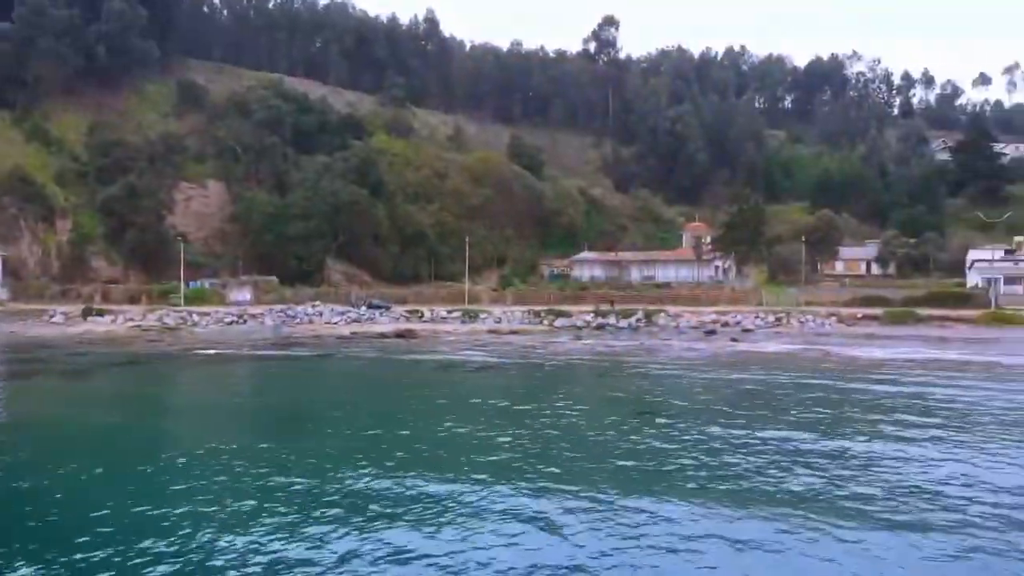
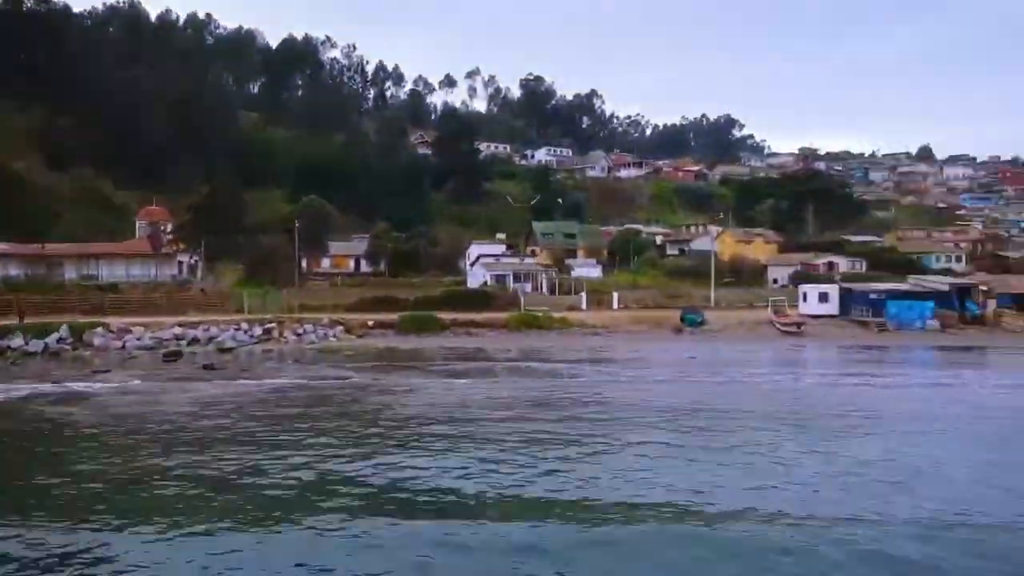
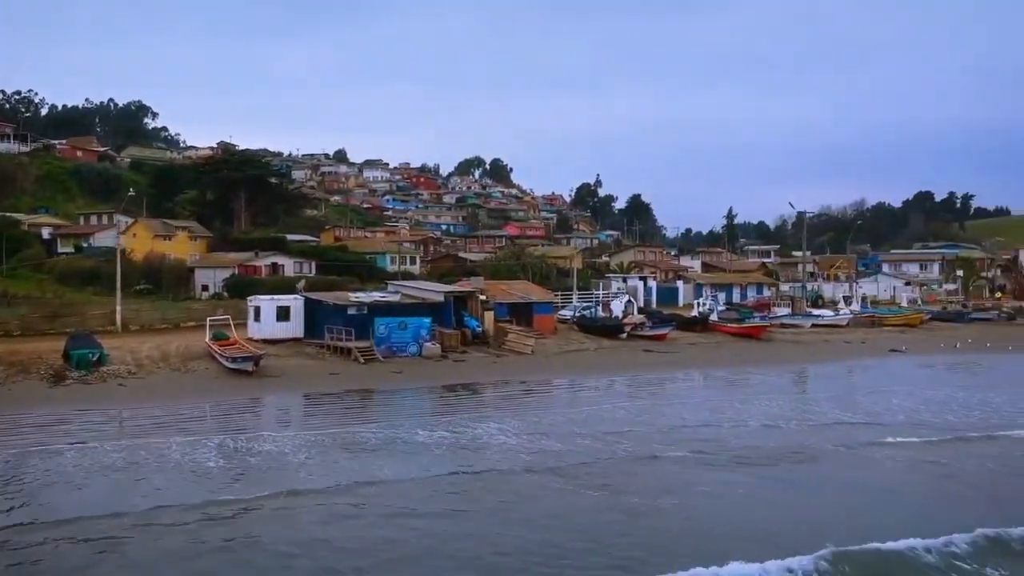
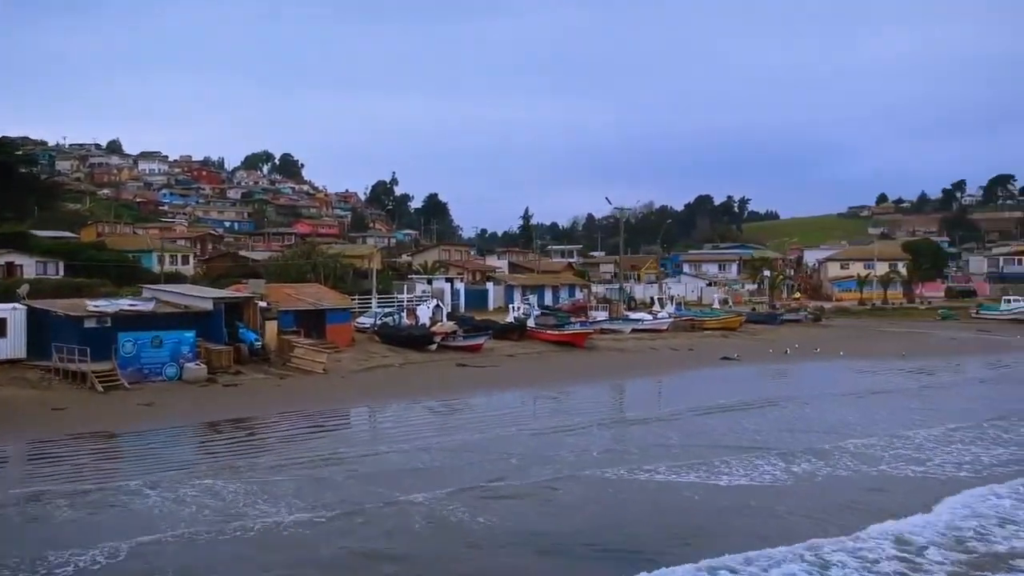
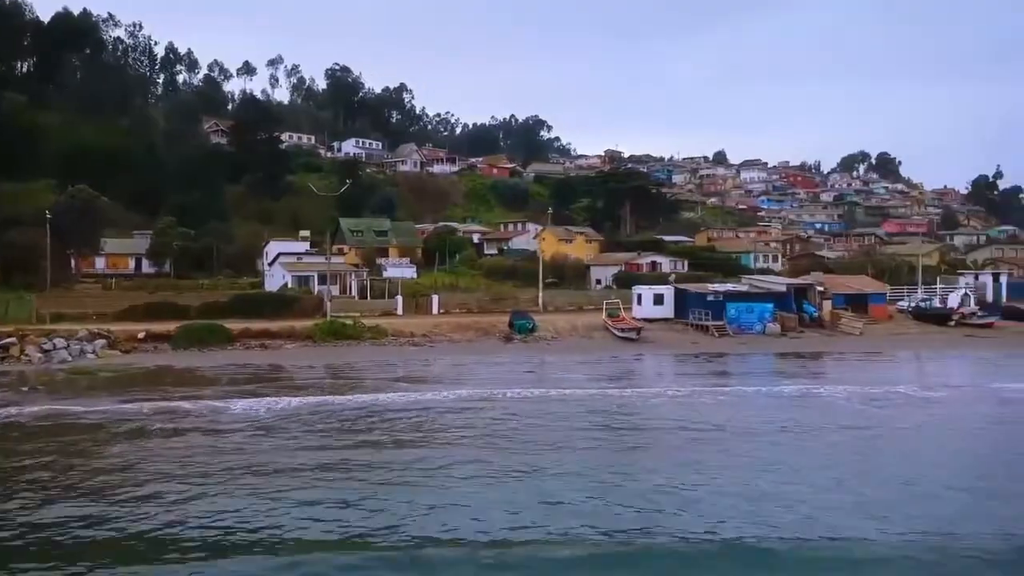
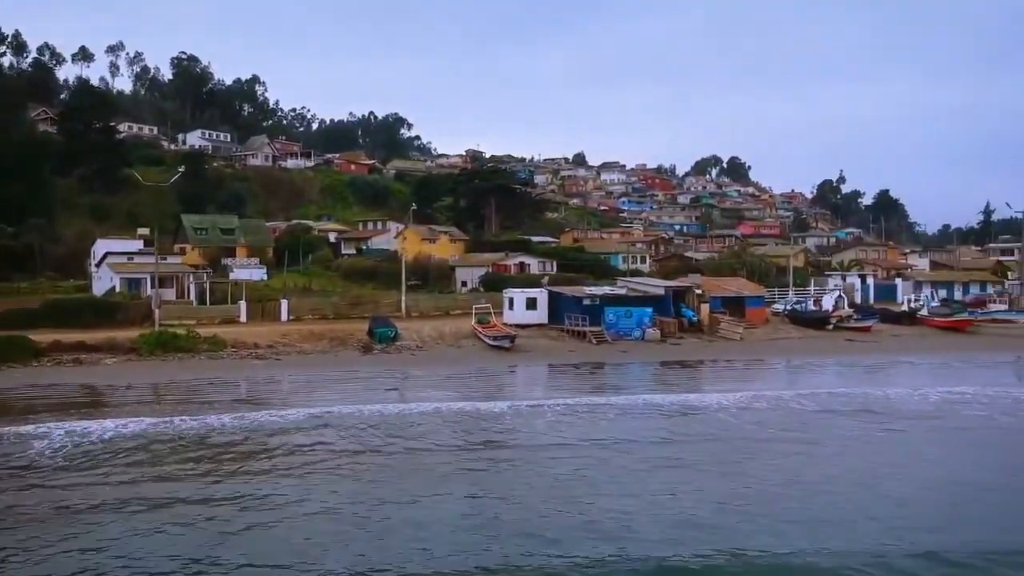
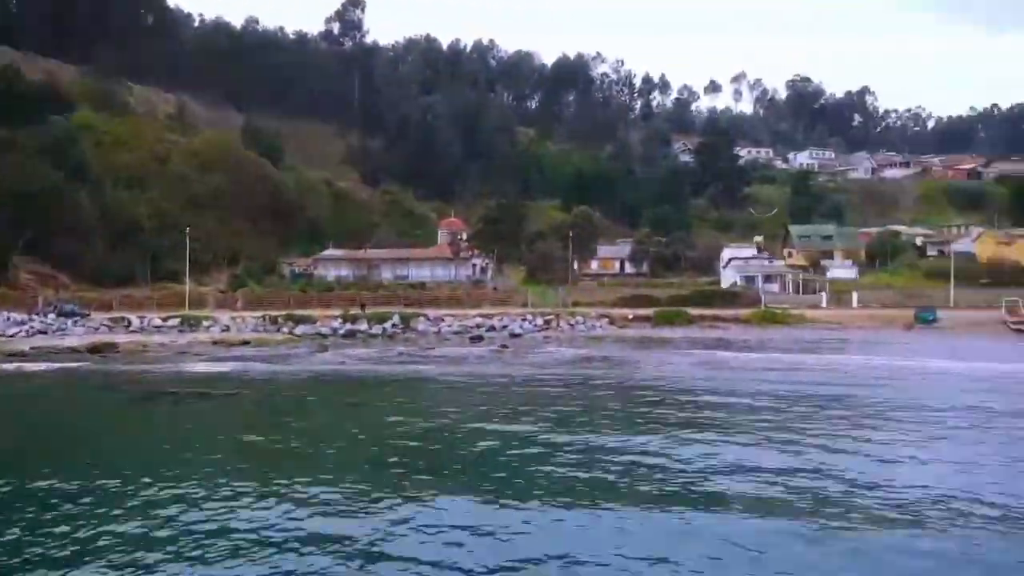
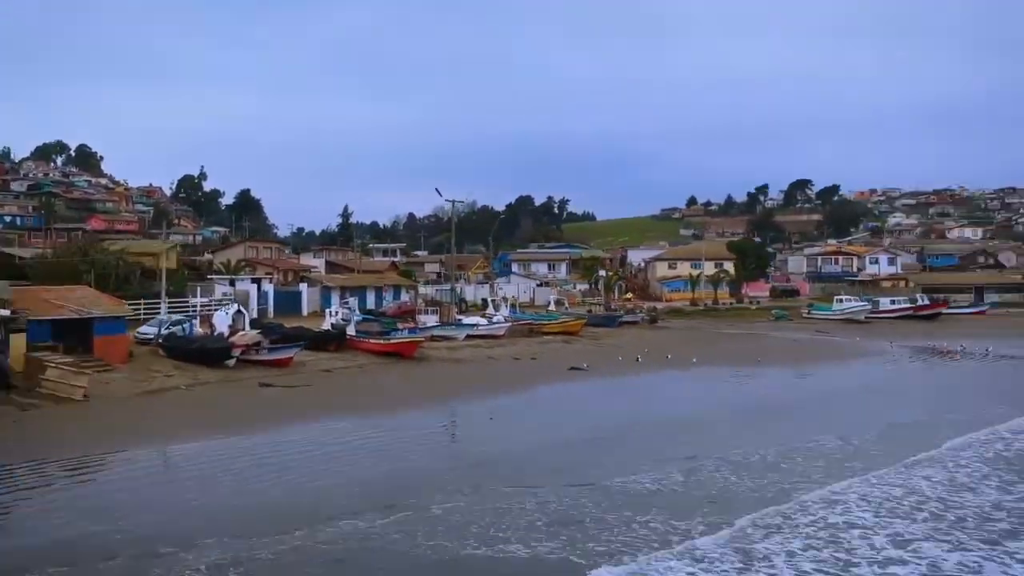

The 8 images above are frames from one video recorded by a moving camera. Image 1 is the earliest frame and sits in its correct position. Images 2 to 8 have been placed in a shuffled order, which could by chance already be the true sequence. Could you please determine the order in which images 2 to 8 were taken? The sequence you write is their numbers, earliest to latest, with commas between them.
7, 2, 5, 6, 3, 4, 8
